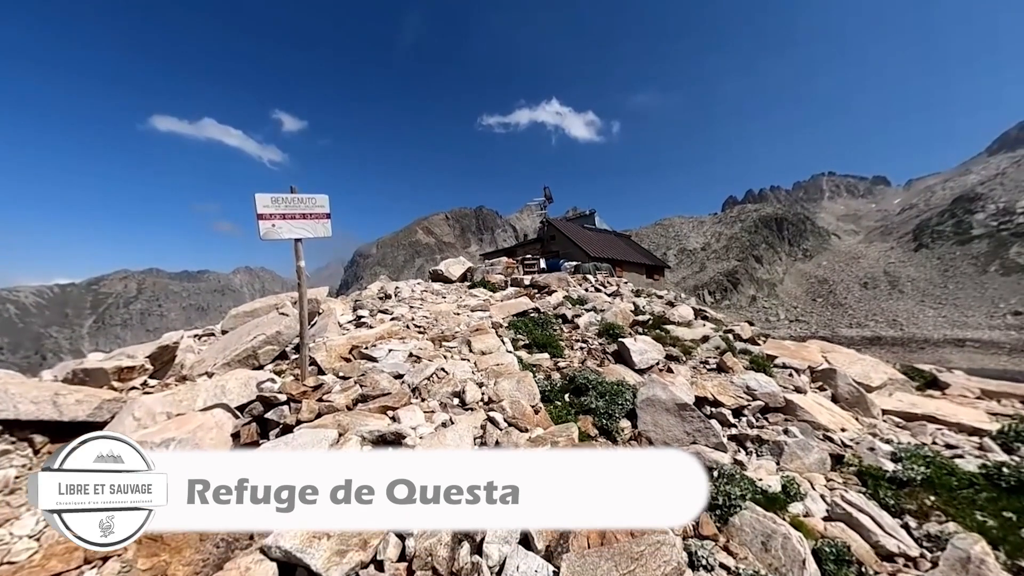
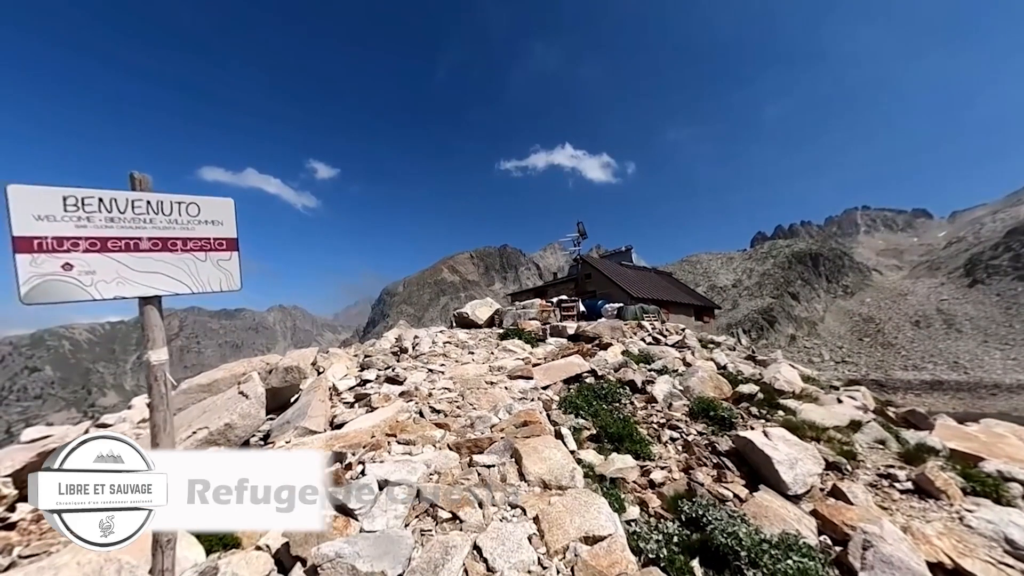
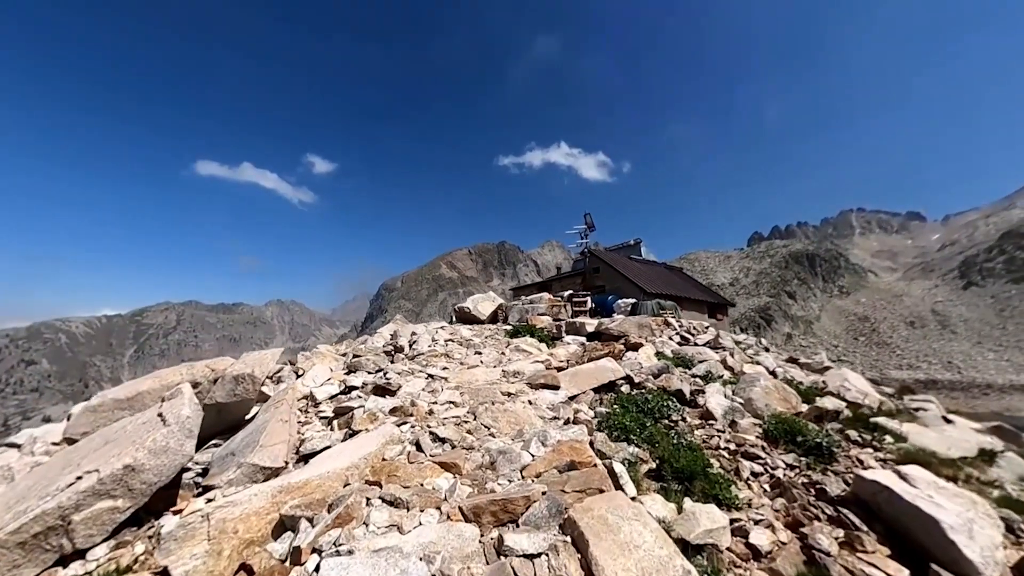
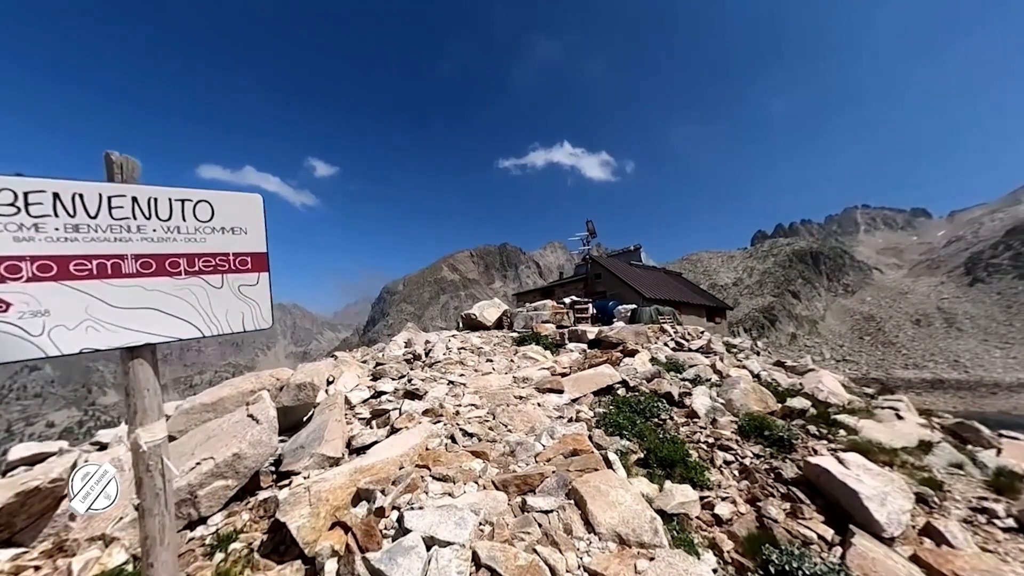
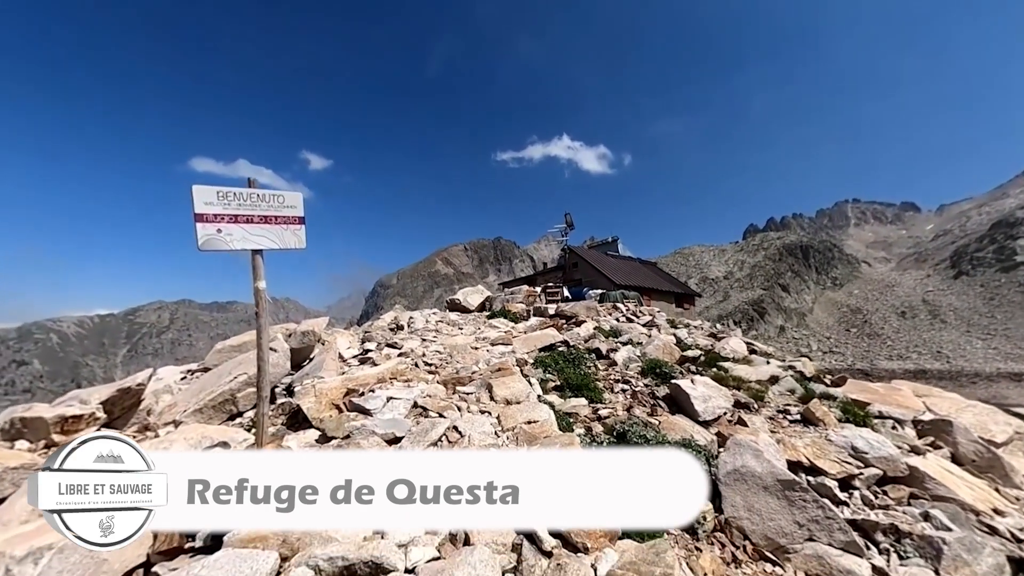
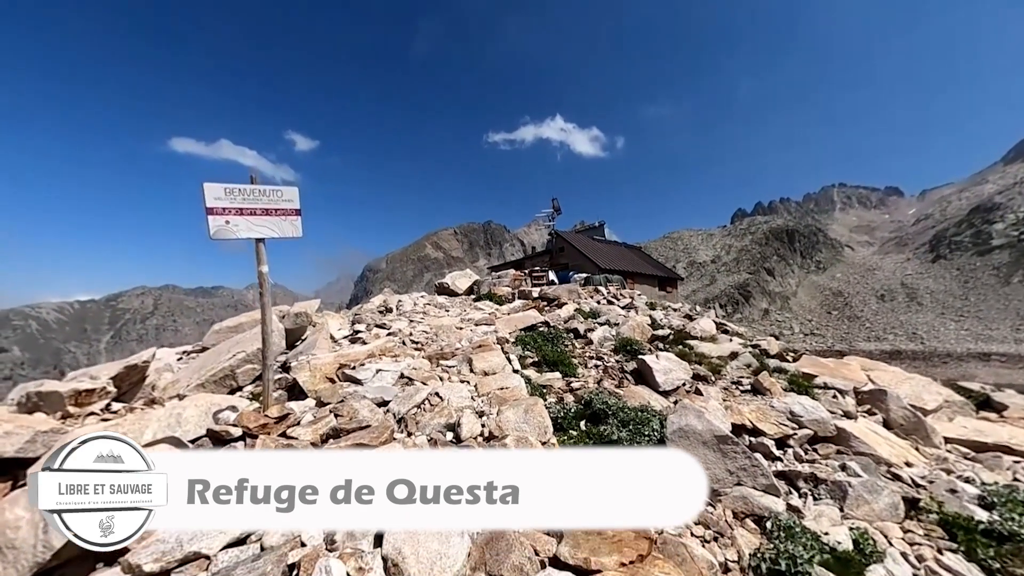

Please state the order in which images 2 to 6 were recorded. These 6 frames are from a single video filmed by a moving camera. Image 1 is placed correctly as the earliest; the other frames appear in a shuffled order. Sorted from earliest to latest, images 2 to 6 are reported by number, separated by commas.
6, 5, 2, 4, 3
